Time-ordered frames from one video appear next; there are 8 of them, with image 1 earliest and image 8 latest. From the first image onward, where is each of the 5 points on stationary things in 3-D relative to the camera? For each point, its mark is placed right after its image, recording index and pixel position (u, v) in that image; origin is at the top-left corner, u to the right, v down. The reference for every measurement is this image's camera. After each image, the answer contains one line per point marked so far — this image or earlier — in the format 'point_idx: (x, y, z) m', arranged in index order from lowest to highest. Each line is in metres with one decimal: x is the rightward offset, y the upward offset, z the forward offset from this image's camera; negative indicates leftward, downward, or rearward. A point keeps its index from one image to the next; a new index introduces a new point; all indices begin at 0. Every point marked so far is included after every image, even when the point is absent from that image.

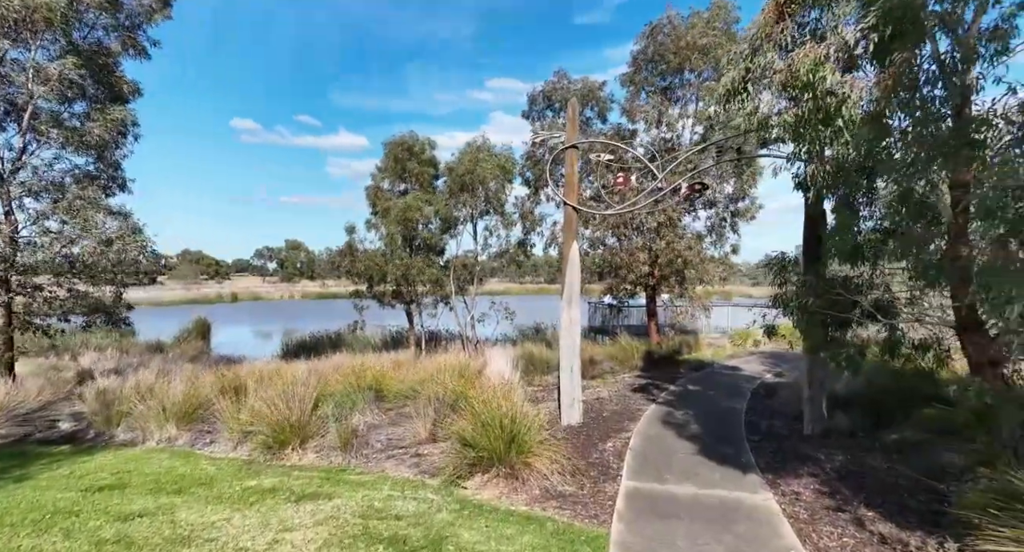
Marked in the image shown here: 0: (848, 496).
0: (+2.4, -1.6, +4.3) m
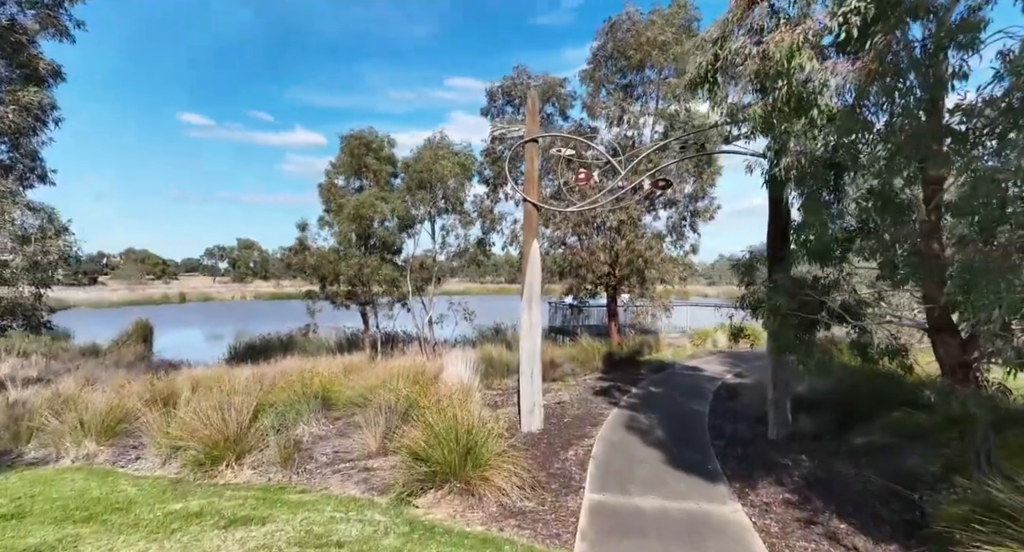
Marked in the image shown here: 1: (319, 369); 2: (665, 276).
0: (+2.1, -1.6, +4.1) m
1: (-3.0, -1.5, +9.5) m
2: (+3.2, 0.0, +12.6) m
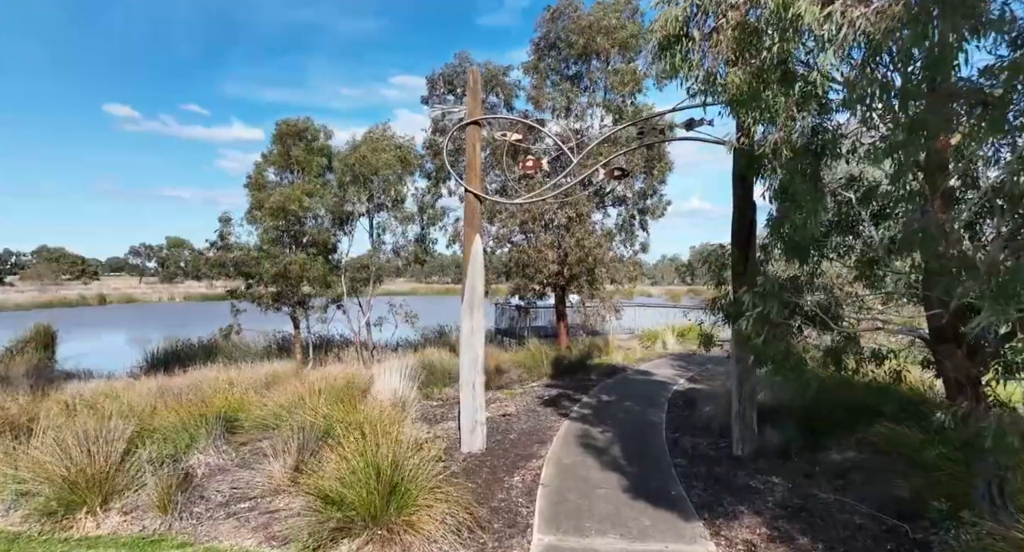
0: (+1.7, -1.6, +3.5) m
1: (-3.9, -1.5, +8.4) m
2: (+2.1, 0.0, +12.1) m
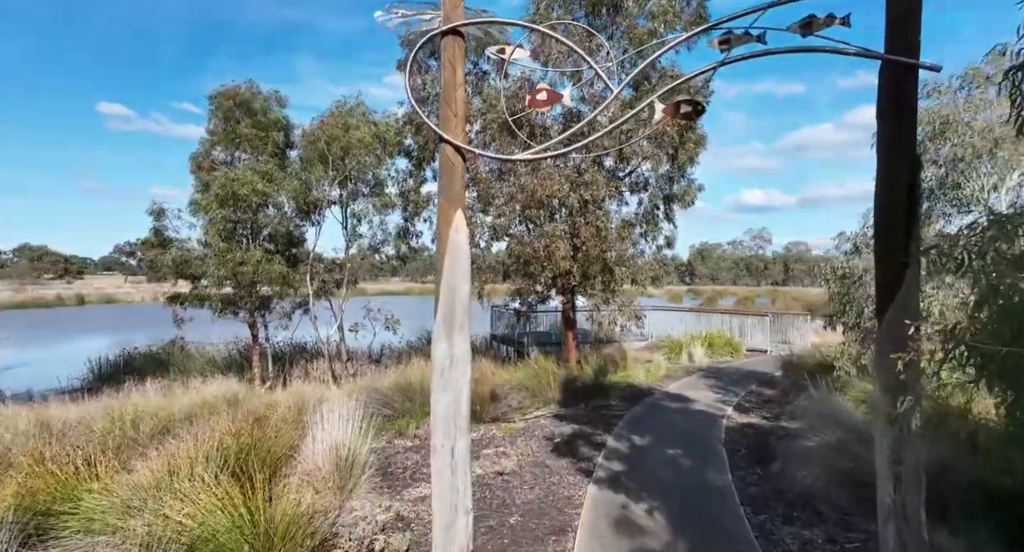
0: (+1.7, -1.6, +1.3) m
1: (-3.9, -1.5, +6.2) m
2: (+2.0, 0.0, +9.9) m
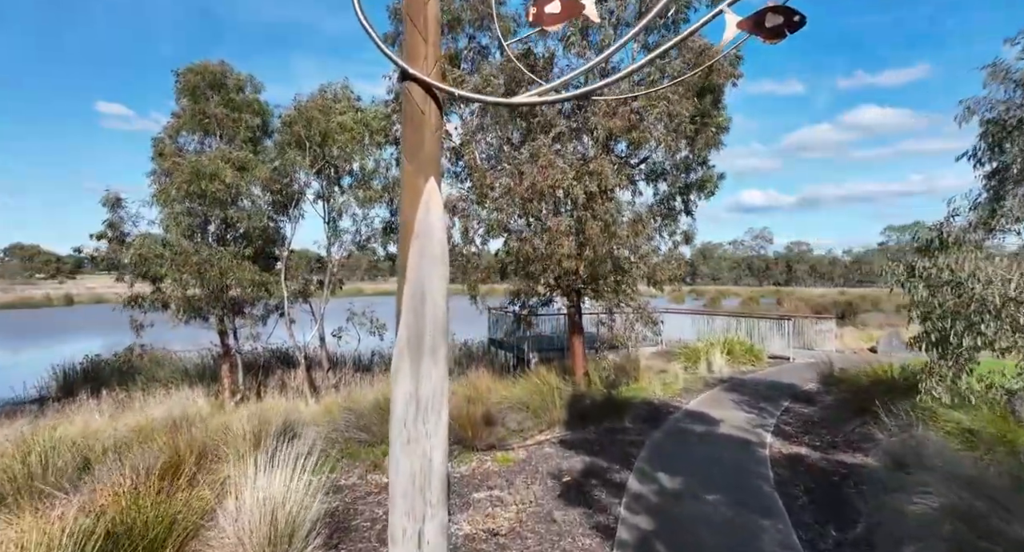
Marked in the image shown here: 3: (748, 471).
0: (+1.7, -1.6, +0.2) m
1: (-3.9, -1.5, +5.0) m
2: (+2.0, 0.0, +8.8) m
3: (+2.0, -1.6, +5.1) m
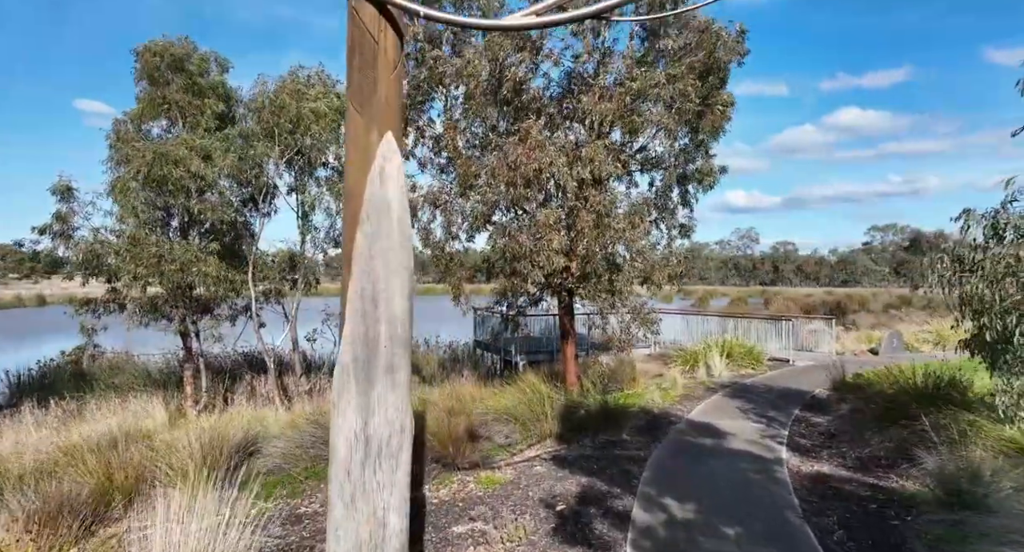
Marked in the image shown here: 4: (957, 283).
0: (+1.7, -1.5, -0.5) m
1: (-4.0, -1.4, +4.2) m
2: (+1.8, 0.0, +8.1) m
3: (+1.9, -1.6, +4.5) m
4: (+3.4, -0.1, +4.5) m
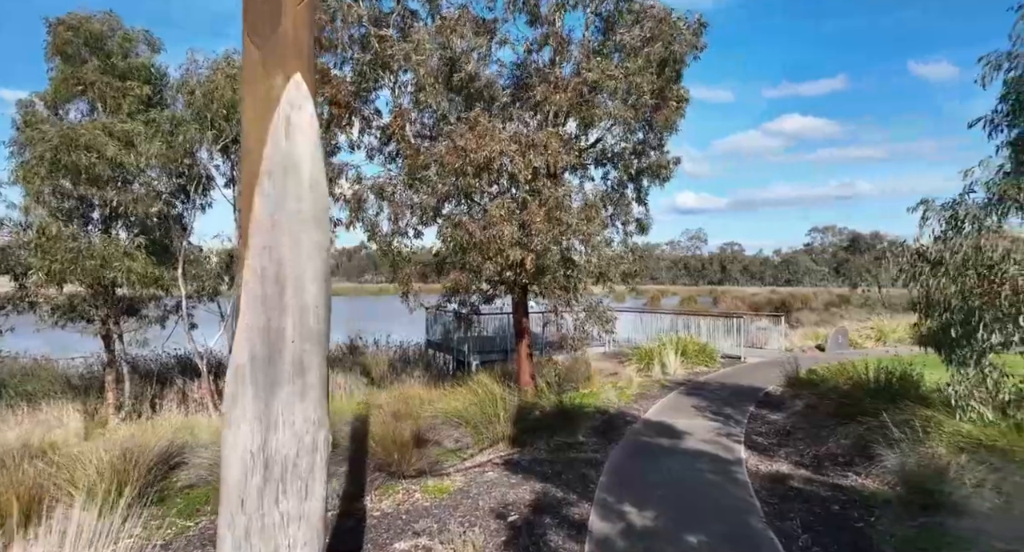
0: (+1.7, -1.5, -0.7) m
1: (-4.3, -1.4, +3.6) m
2: (+1.2, +0.1, +7.9) m
3: (+1.5, -1.6, +4.3) m
4: (+3.0, 0.0, +4.5) m
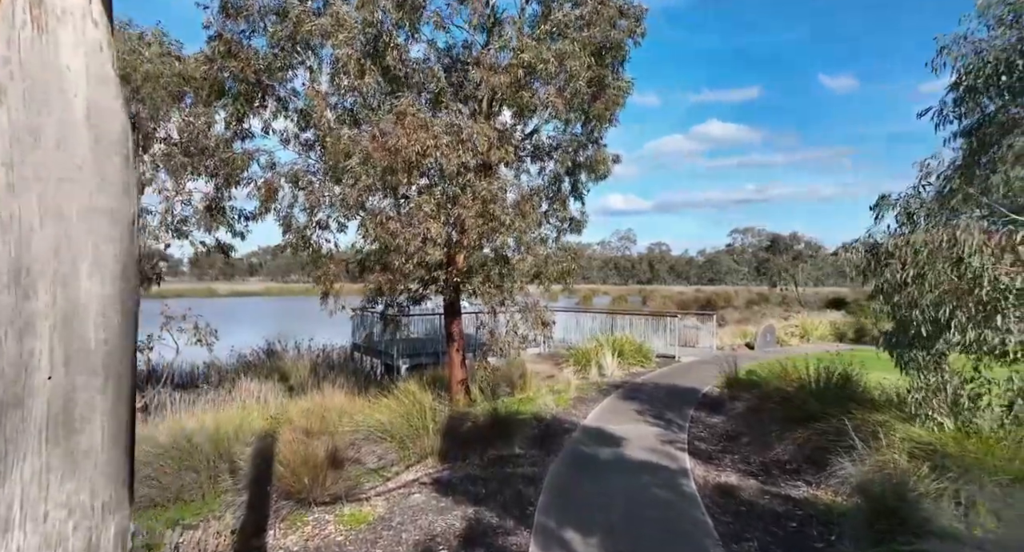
0: (+1.8, -1.5, -1.0) m
1: (-4.7, -1.4, +2.6) m
2: (+0.4, +0.1, +7.5) m
3: (+1.1, -1.5, +3.9) m
4: (+2.5, 0.0, +4.2) m
